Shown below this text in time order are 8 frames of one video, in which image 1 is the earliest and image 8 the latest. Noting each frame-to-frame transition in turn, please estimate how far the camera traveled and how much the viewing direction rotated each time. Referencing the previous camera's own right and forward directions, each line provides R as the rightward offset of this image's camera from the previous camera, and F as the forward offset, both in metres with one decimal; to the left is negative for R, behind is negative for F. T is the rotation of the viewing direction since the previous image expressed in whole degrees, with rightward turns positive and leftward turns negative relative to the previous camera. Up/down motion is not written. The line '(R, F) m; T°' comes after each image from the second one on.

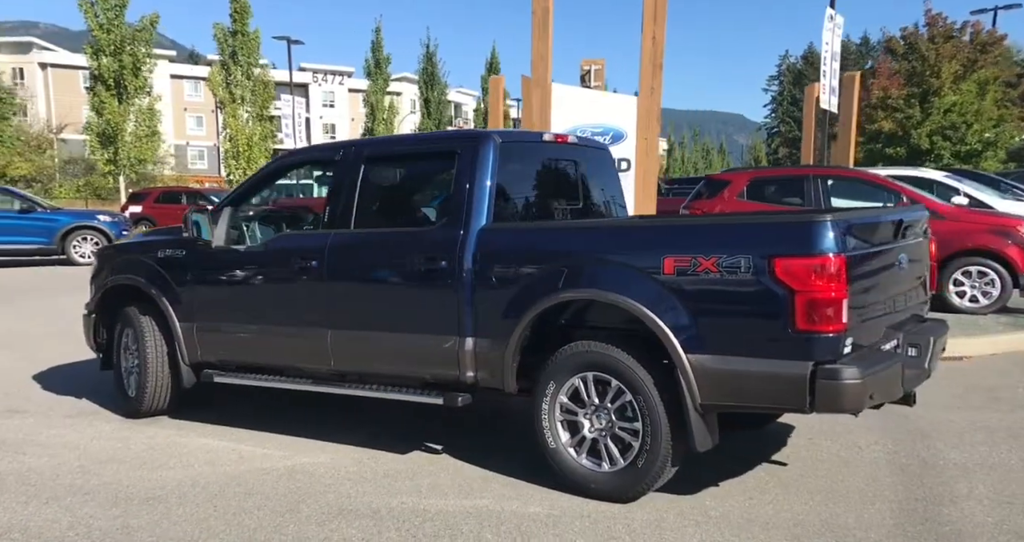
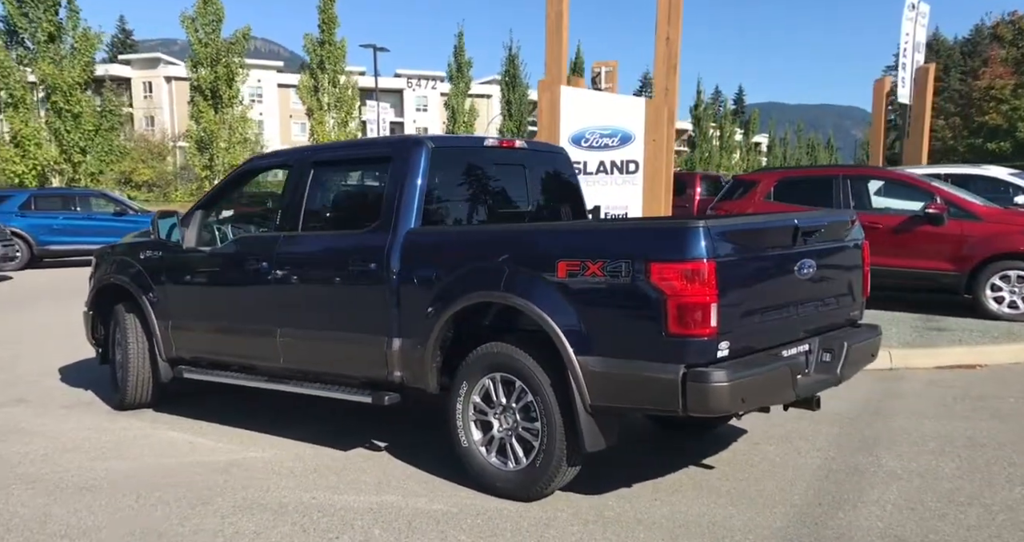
(+1.1, -0.1) m; -6°
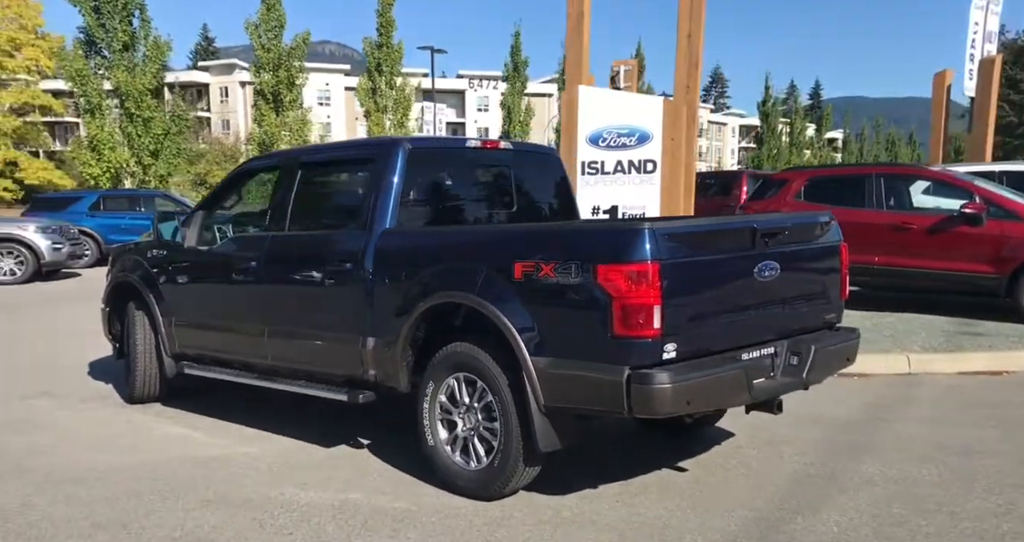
(+0.6, 0.0) m; -4°
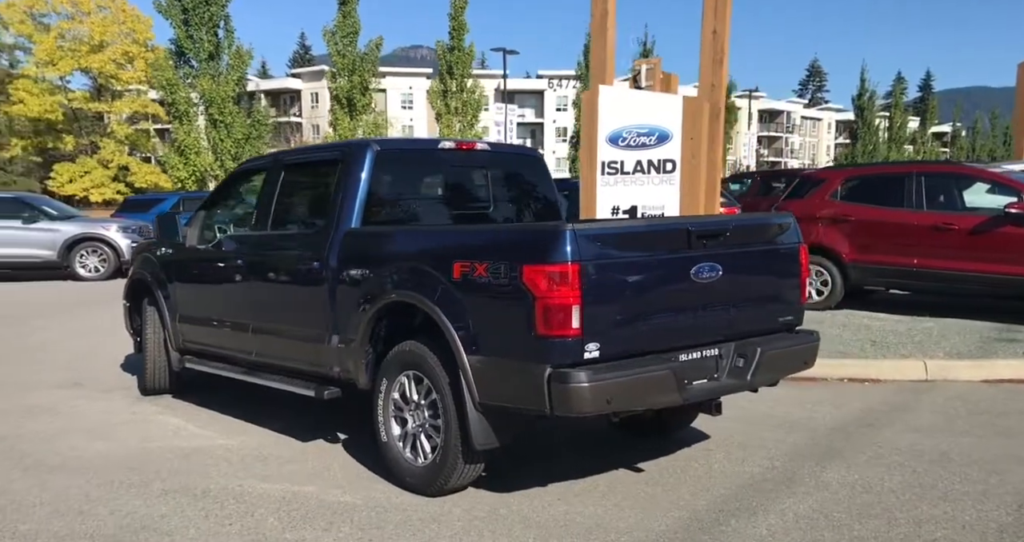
(+0.8, 0.0) m; -5°
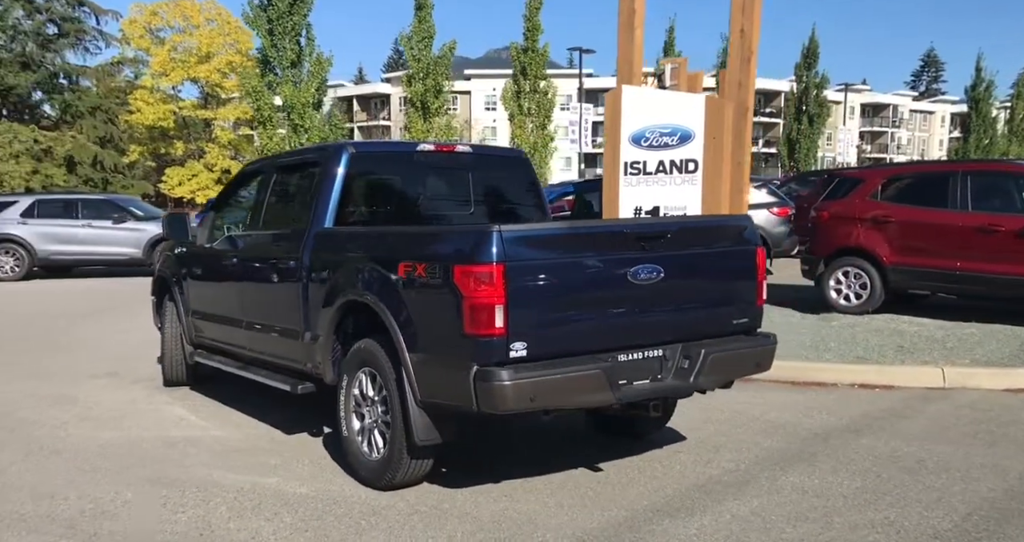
(+0.8, 0.0) m; -6°
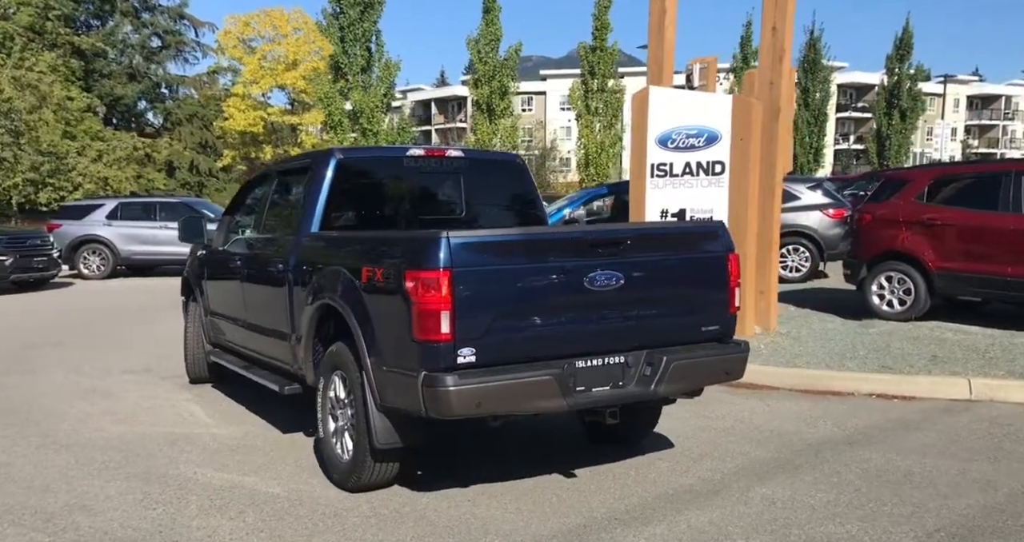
(+0.6, 0.0) m; -5°
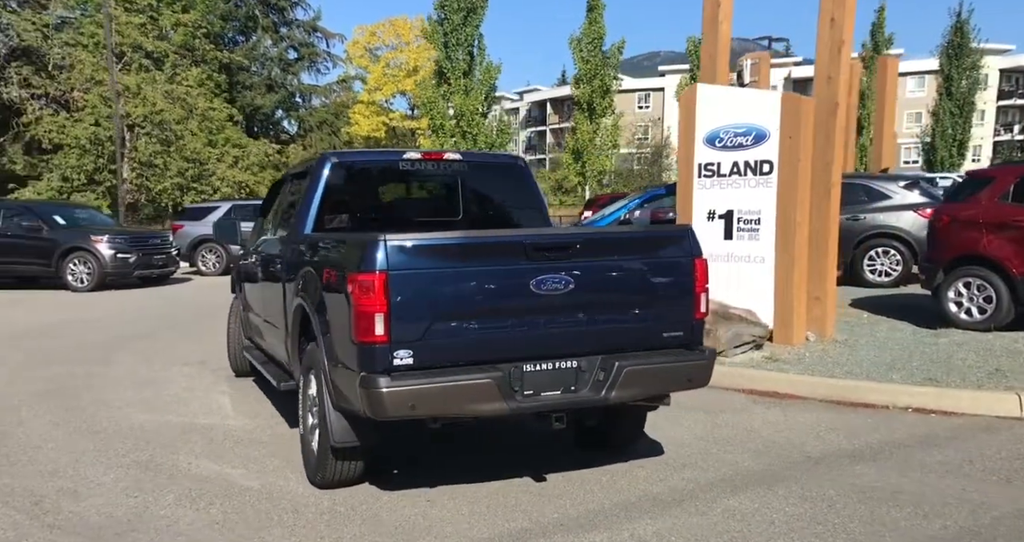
(+0.9, +0.1) m; -8°
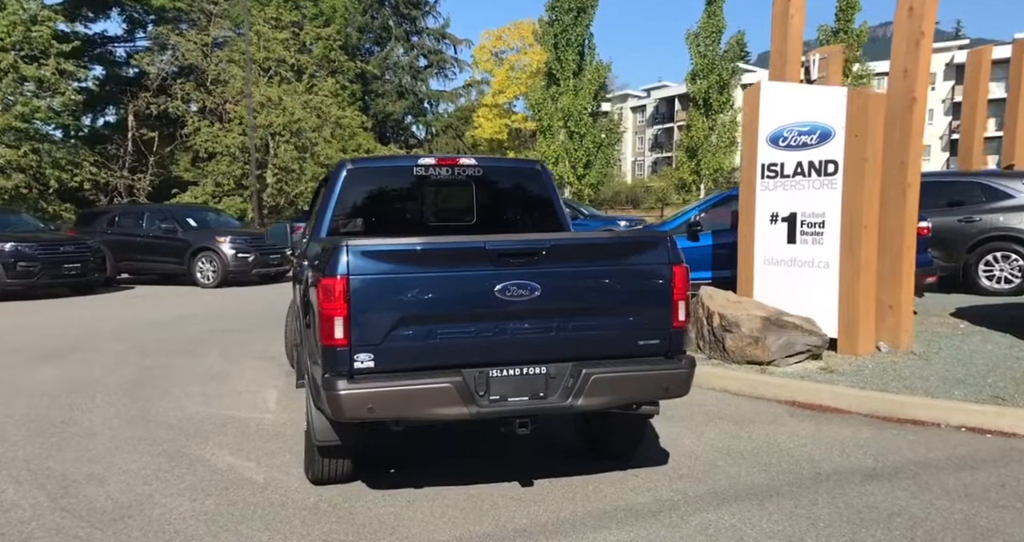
(+0.8, +0.1) m; -9°
